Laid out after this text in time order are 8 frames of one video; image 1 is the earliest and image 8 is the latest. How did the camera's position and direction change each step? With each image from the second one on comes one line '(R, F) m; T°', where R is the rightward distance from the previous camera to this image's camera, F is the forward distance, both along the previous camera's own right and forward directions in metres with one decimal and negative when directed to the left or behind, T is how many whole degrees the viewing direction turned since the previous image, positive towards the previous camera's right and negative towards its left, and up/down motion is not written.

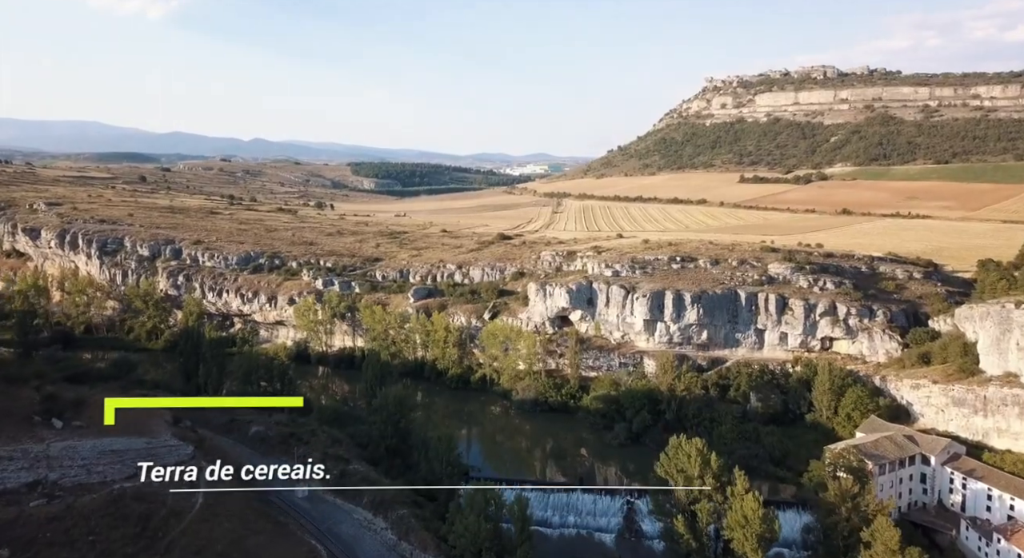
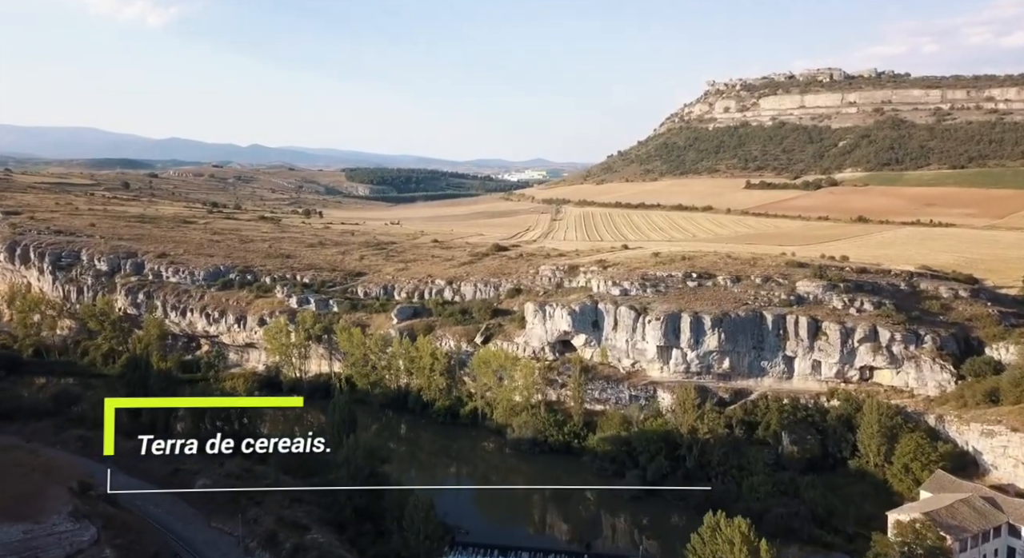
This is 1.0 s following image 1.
(+0.2, +4.9) m; 0°
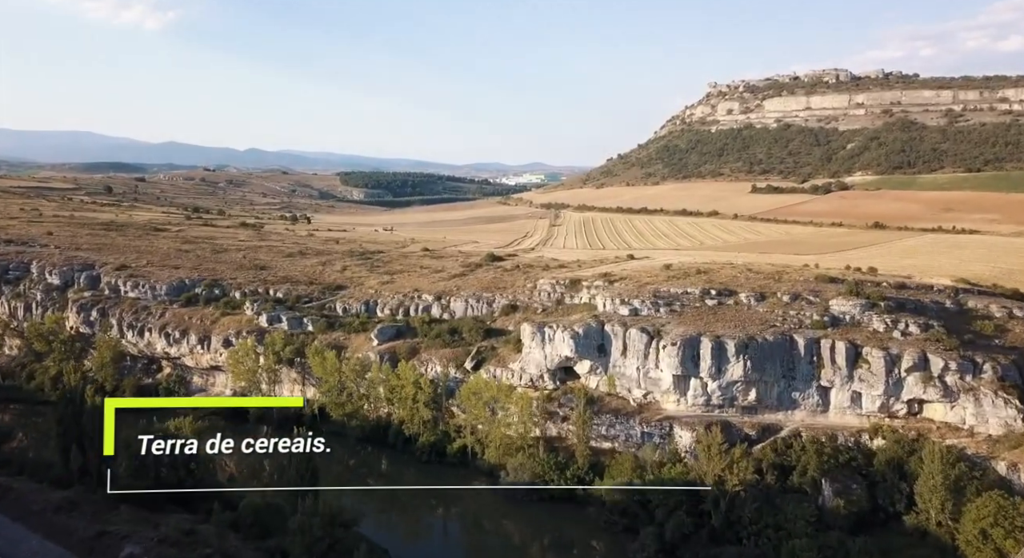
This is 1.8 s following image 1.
(+0.2, +4.6) m; 0°
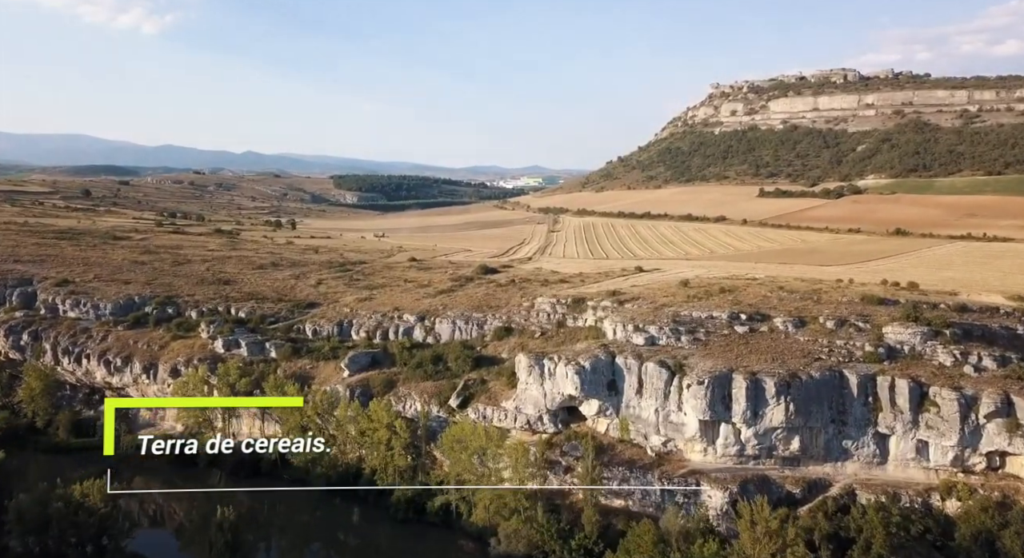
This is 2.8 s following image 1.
(+0.2, +5.3) m; 0°
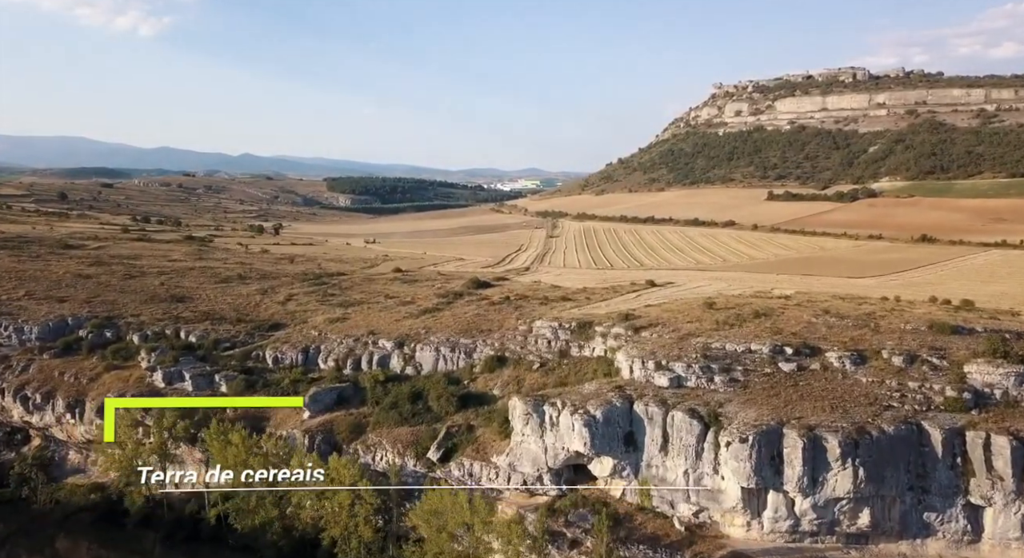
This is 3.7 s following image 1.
(+0.2, +5.4) m; 0°
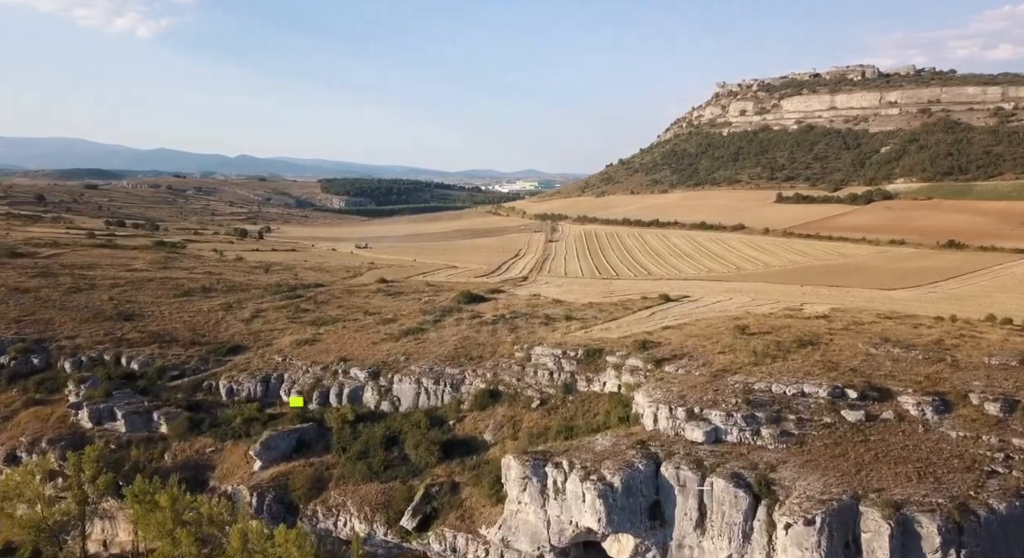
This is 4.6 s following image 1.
(+0.1, +4.8) m; 0°
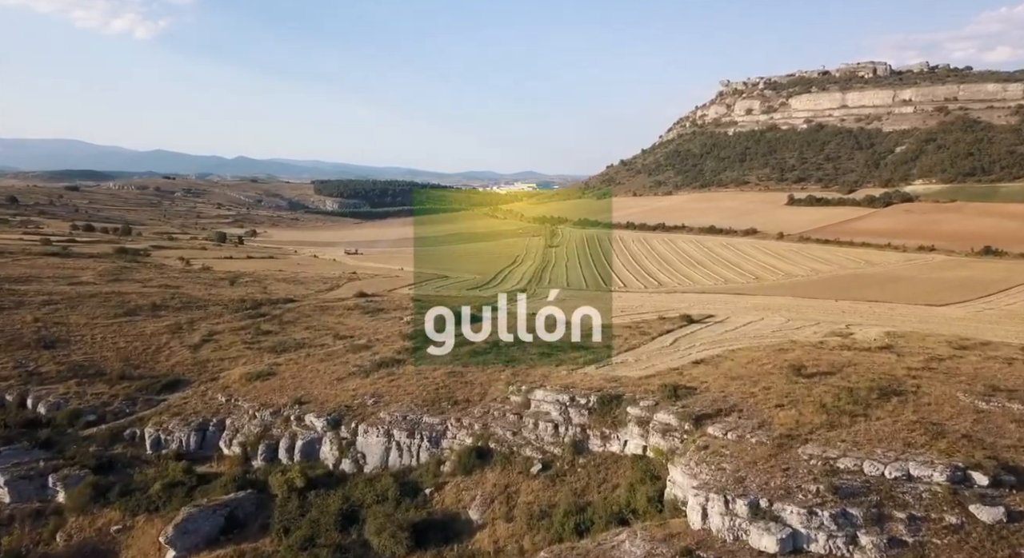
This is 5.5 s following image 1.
(+0.1, +5.4) m; 0°
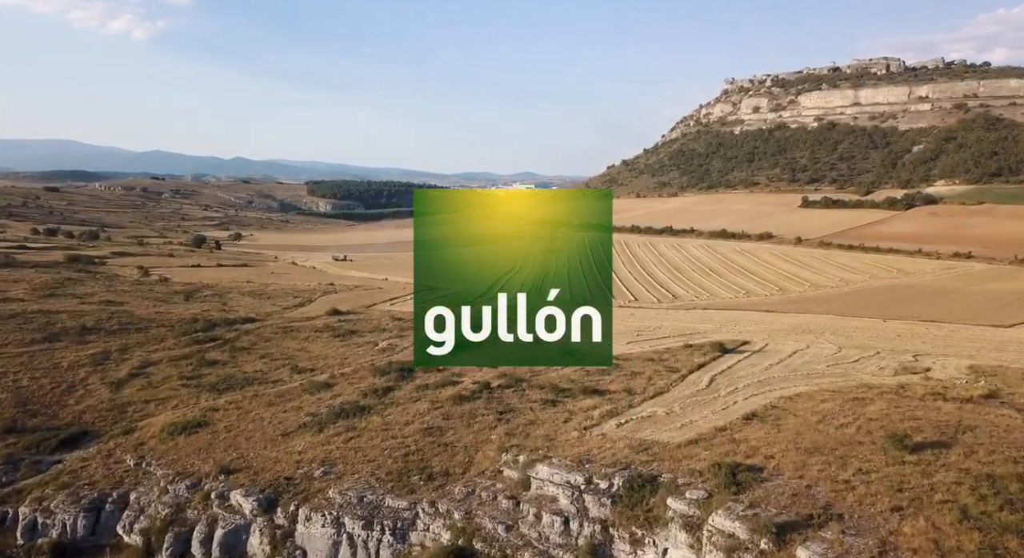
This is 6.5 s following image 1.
(+0.1, +5.5) m; 0°
